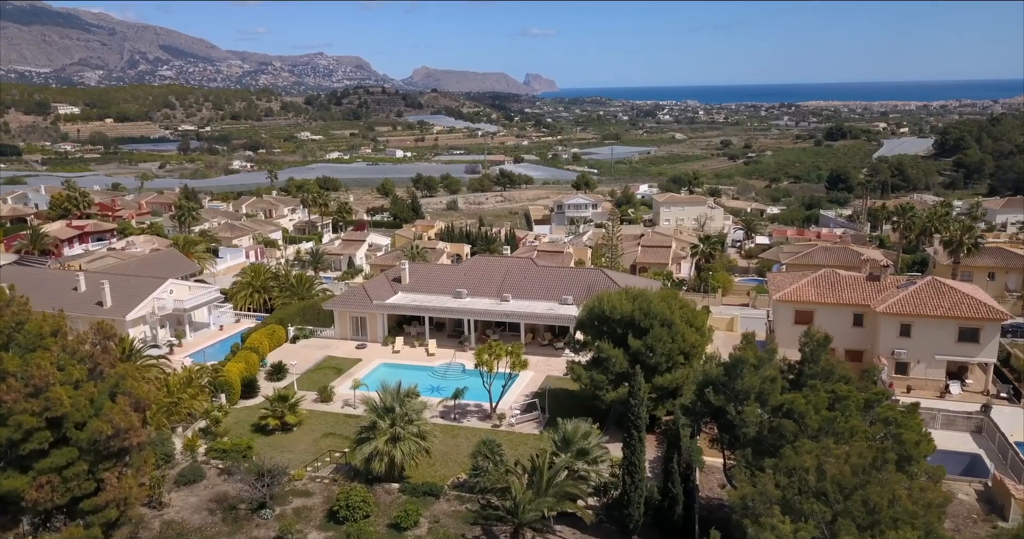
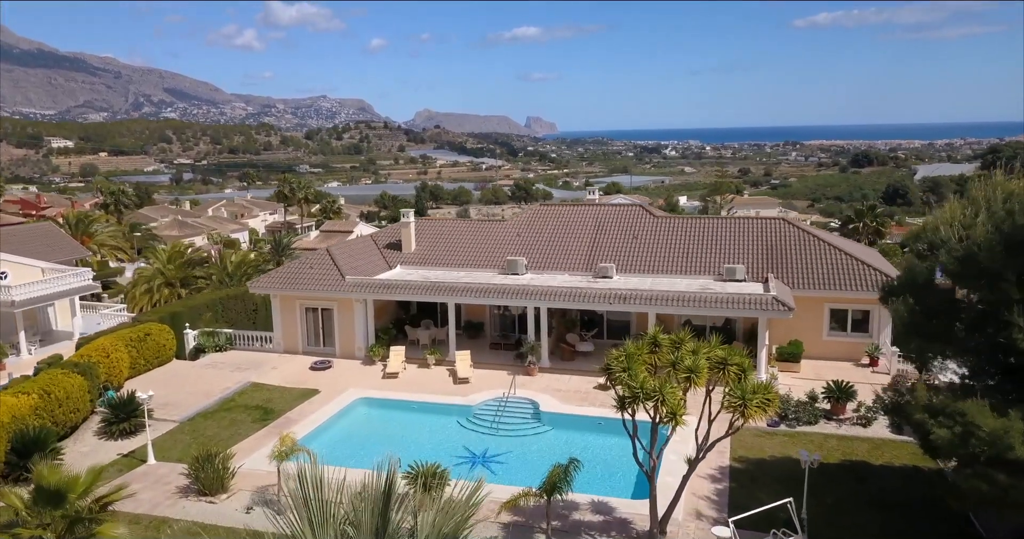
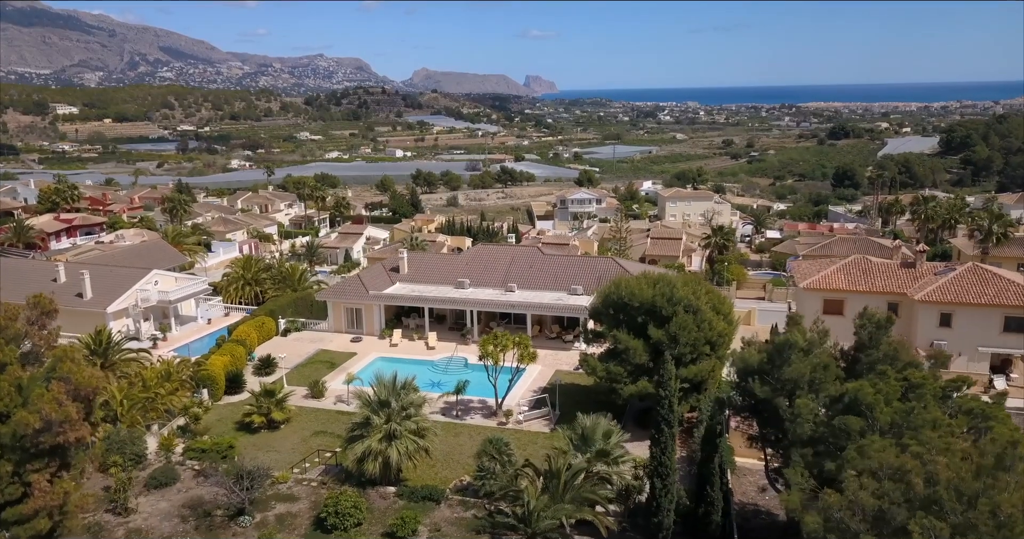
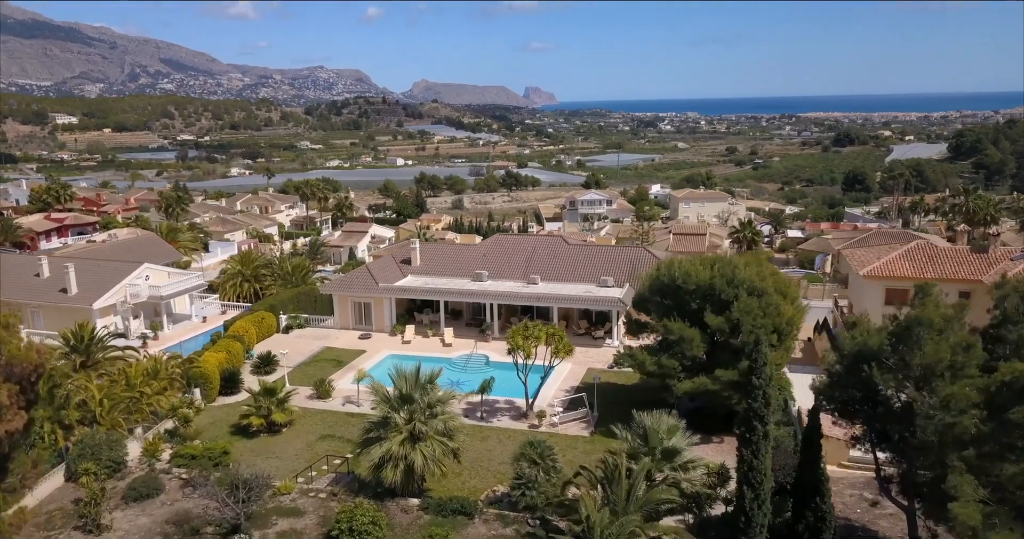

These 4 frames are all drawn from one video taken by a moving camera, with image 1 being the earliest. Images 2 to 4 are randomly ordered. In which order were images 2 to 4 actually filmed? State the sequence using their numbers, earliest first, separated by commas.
3, 4, 2
